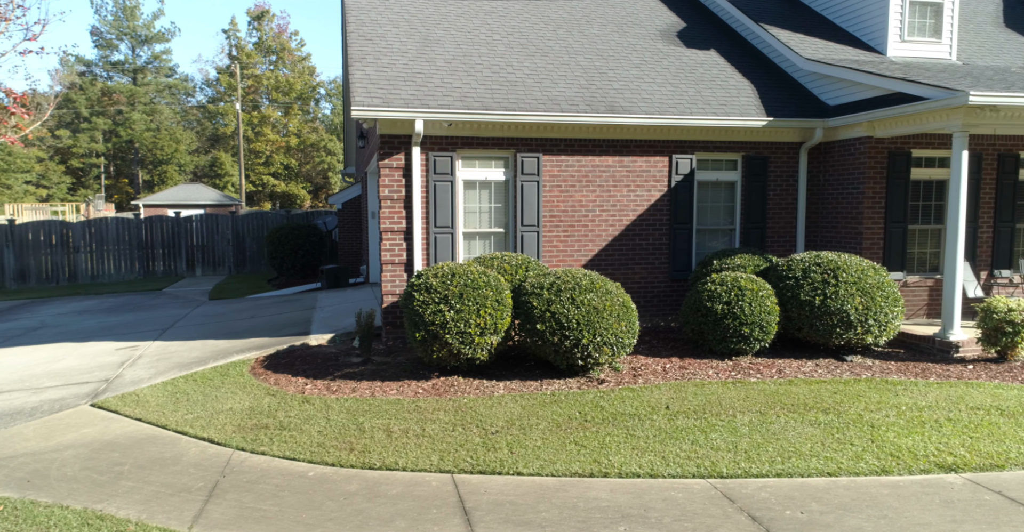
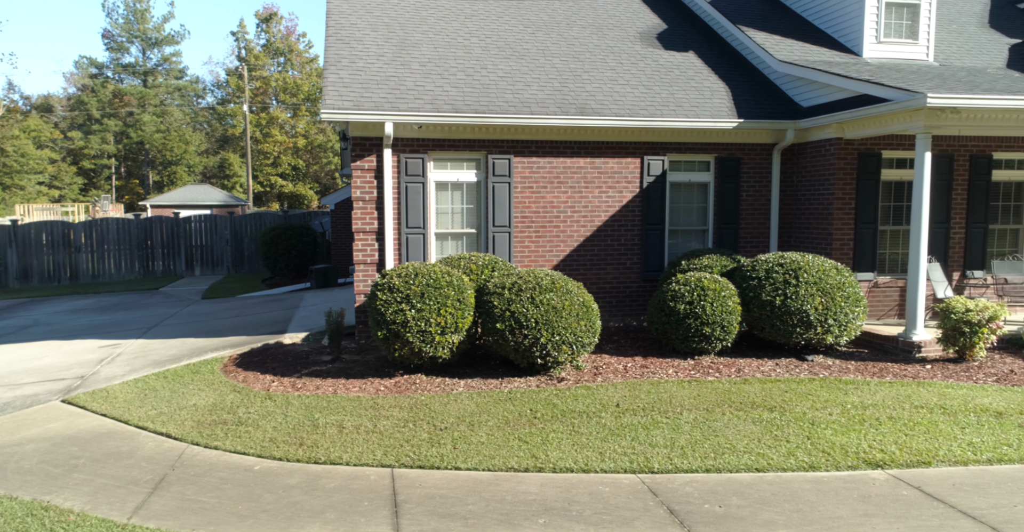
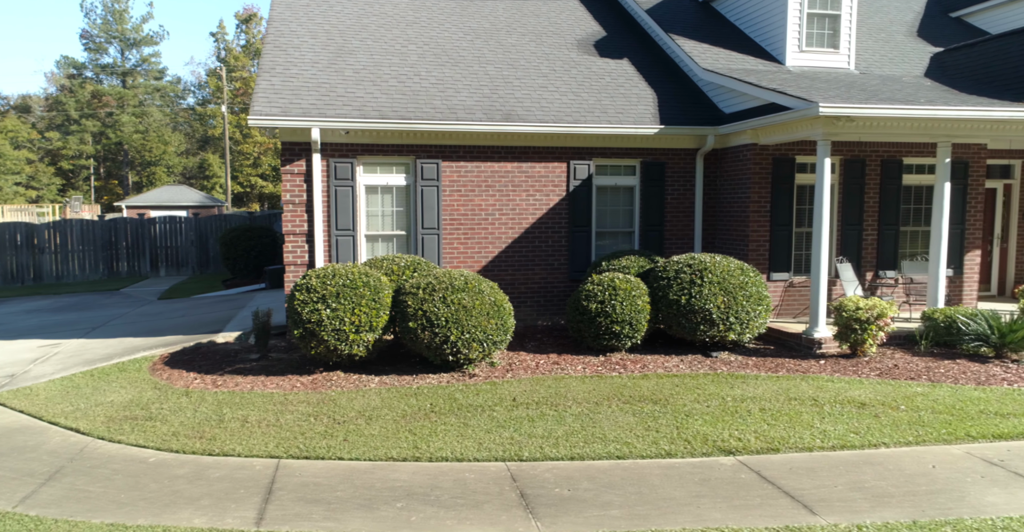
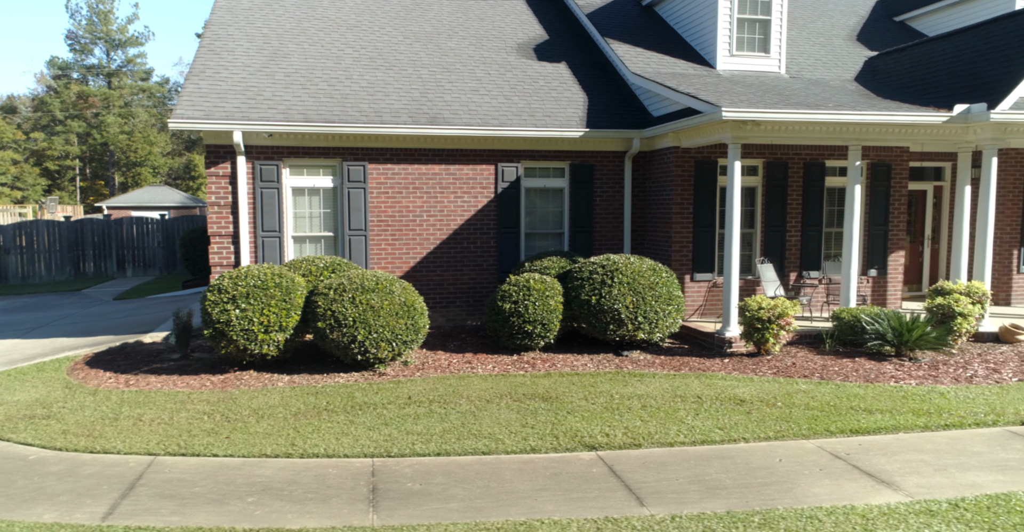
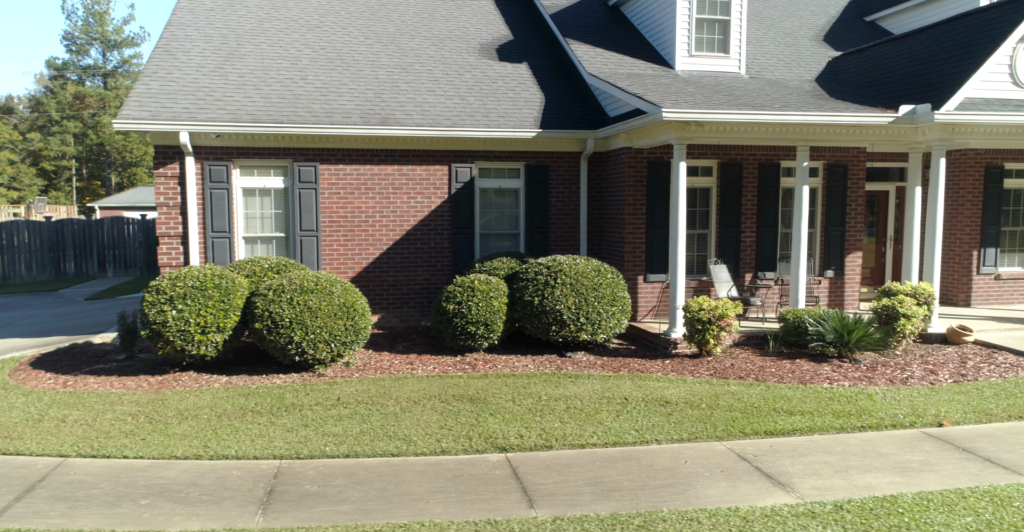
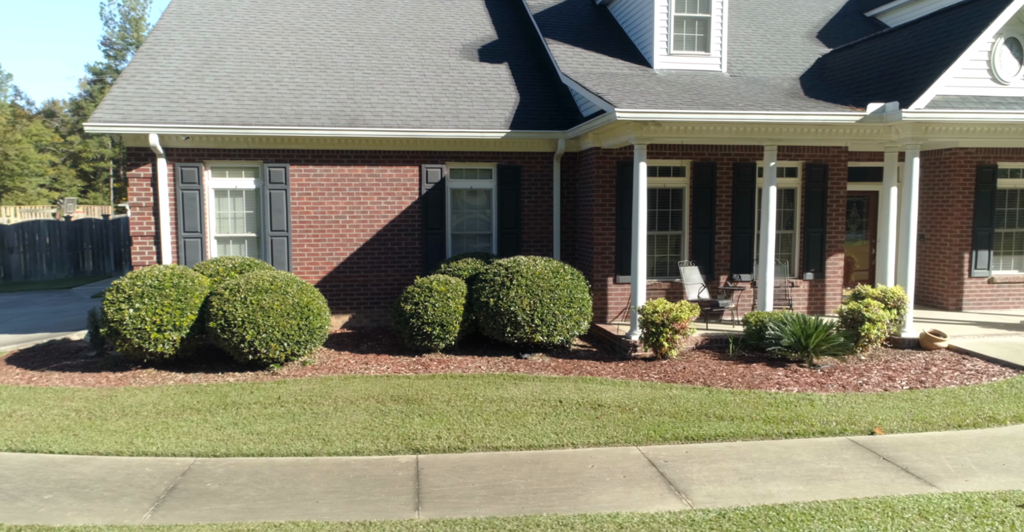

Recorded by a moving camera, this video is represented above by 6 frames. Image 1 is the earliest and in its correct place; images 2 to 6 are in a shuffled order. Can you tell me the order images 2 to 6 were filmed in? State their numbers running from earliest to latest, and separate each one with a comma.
2, 3, 4, 5, 6
